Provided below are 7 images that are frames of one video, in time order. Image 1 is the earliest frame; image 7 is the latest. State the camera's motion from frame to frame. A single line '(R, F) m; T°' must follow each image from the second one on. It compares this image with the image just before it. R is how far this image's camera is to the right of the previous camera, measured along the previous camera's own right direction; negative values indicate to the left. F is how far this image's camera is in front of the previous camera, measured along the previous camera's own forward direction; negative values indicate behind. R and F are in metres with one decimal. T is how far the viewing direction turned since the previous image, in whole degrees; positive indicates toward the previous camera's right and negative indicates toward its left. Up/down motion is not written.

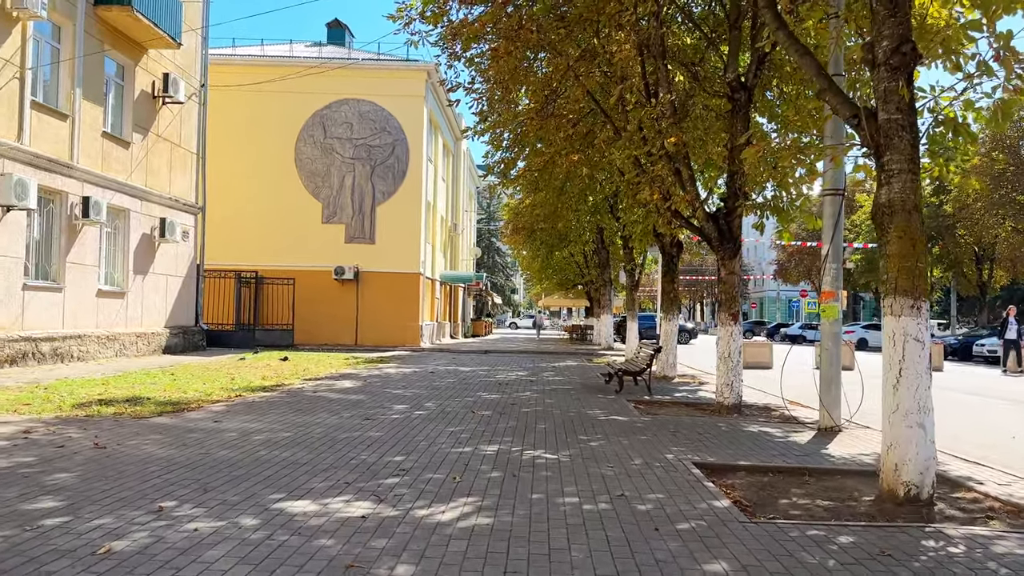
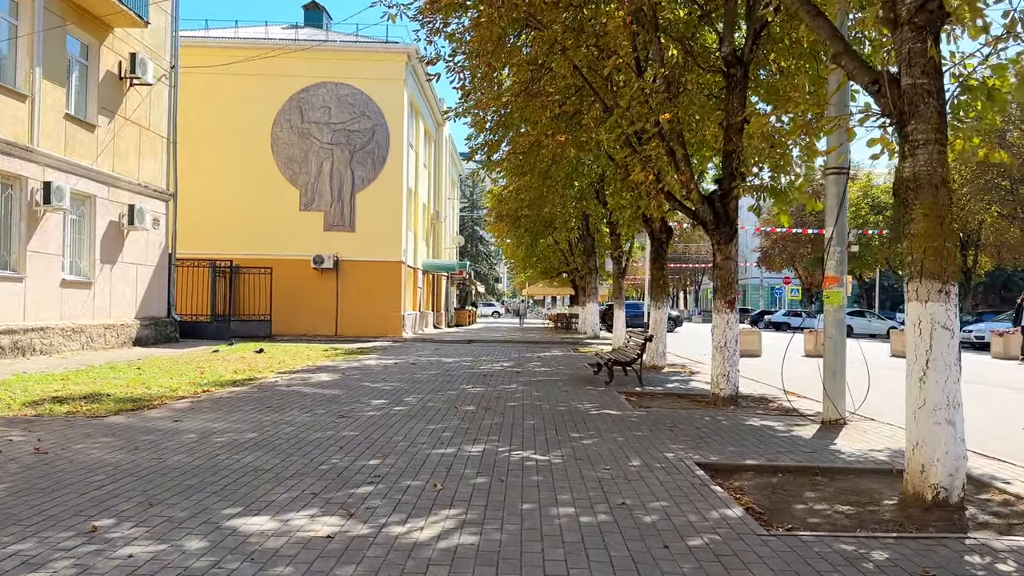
(0.0, +0.6) m; +1°
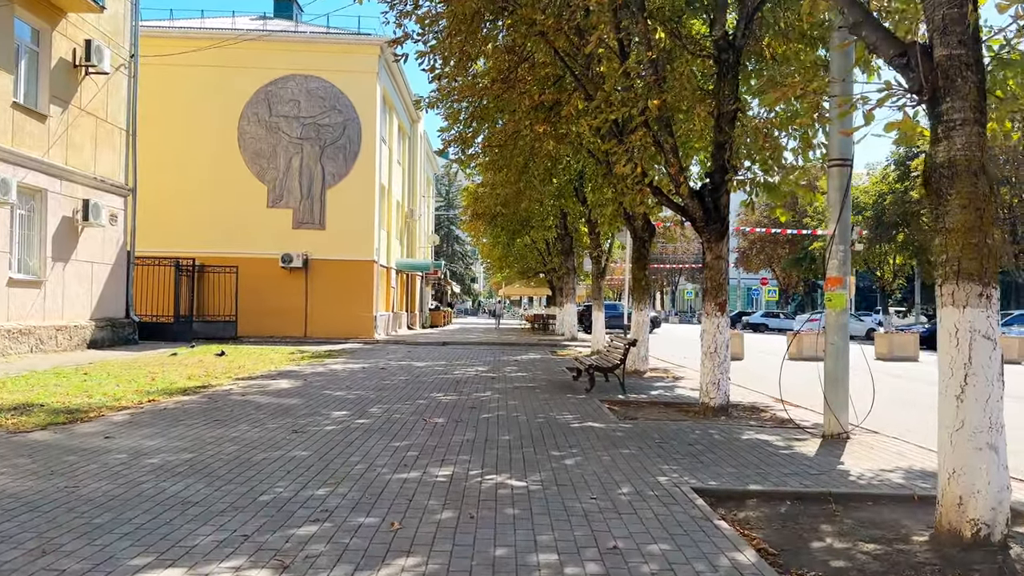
(0.0, +0.8) m; +2°
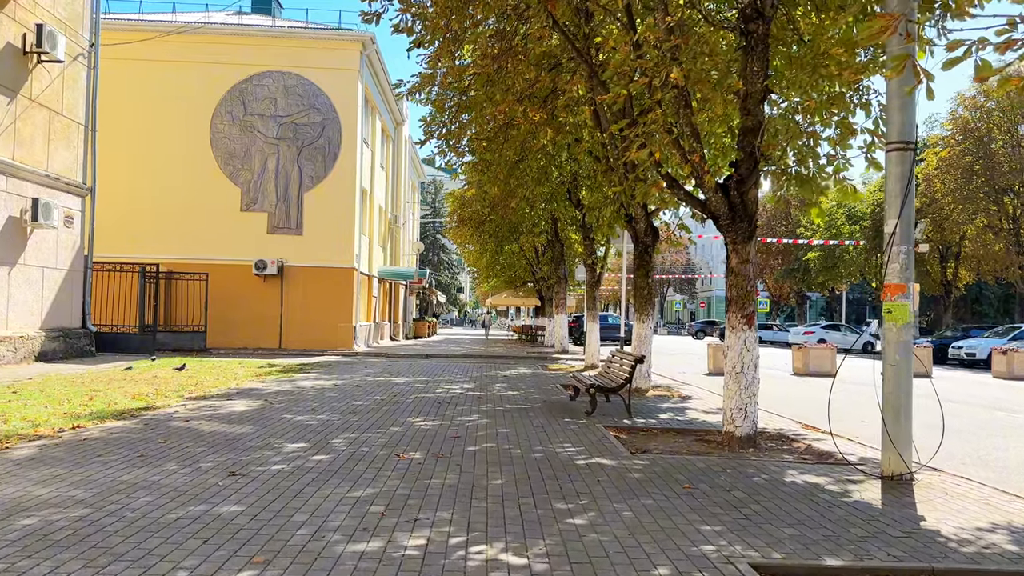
(-0.1, +1.4) m; +1°
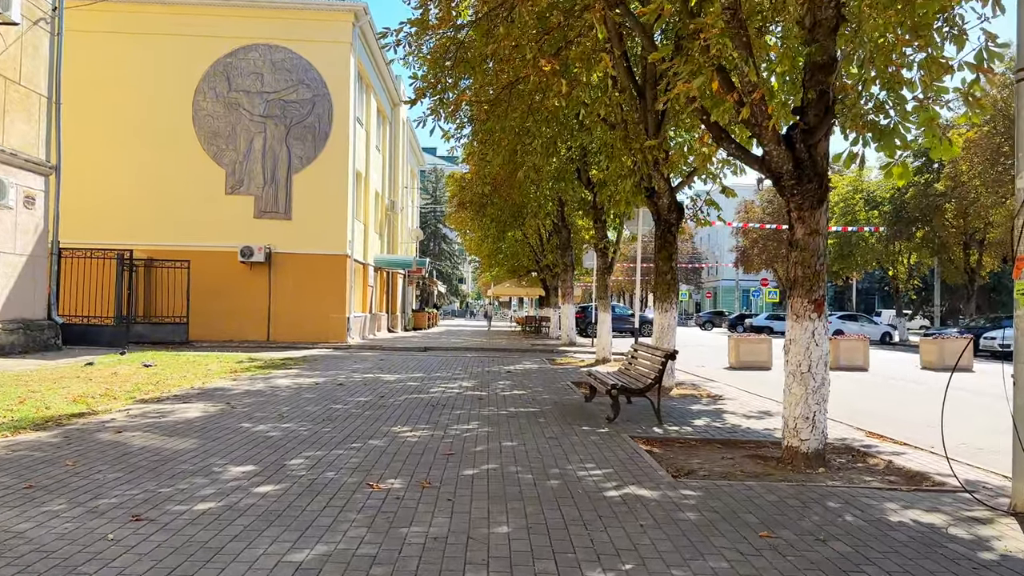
(0.0, +1.6) m; 0°
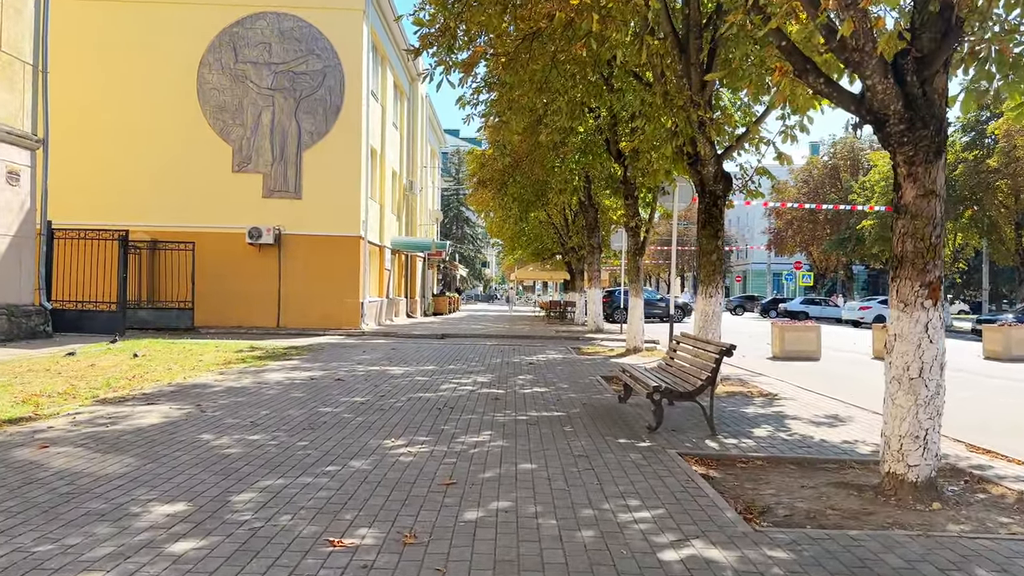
(0.0, +1.4) m; -2°
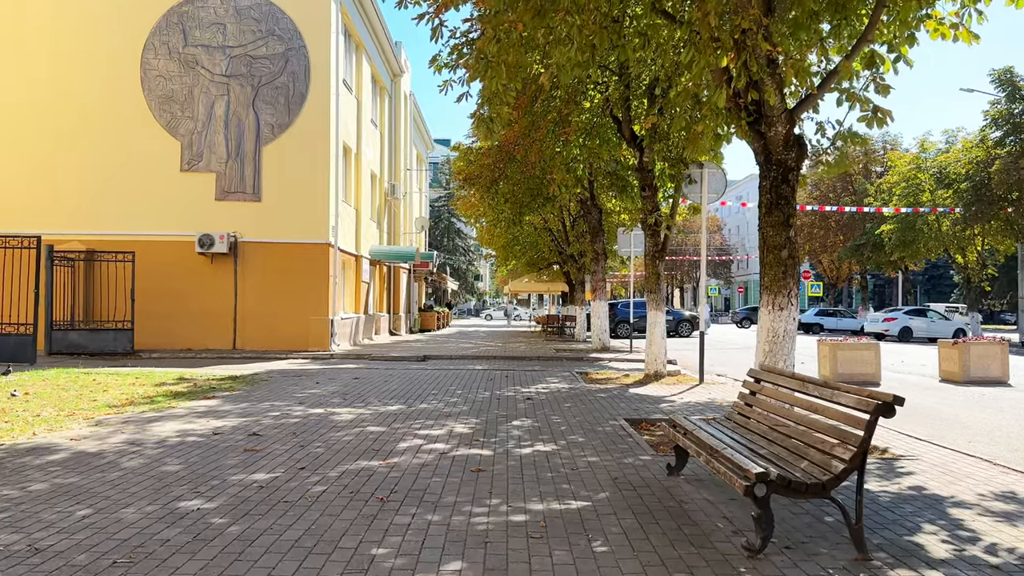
(0.0, +2.9) m; 0°
